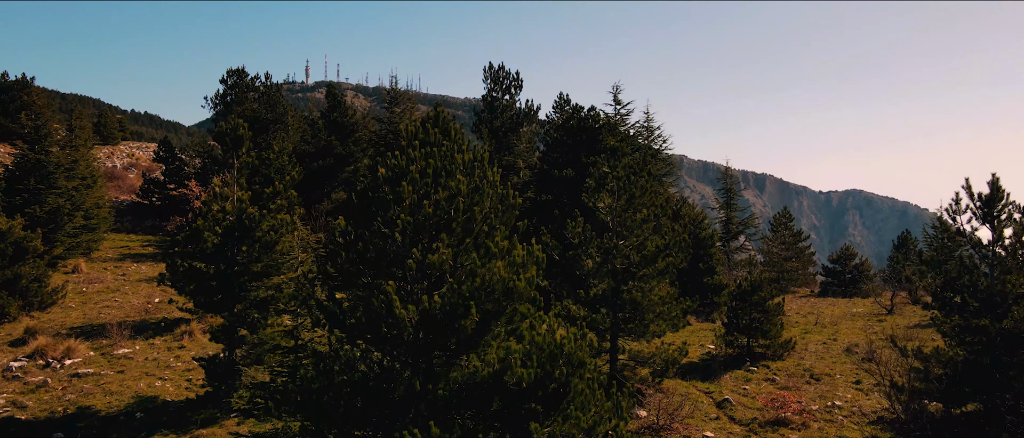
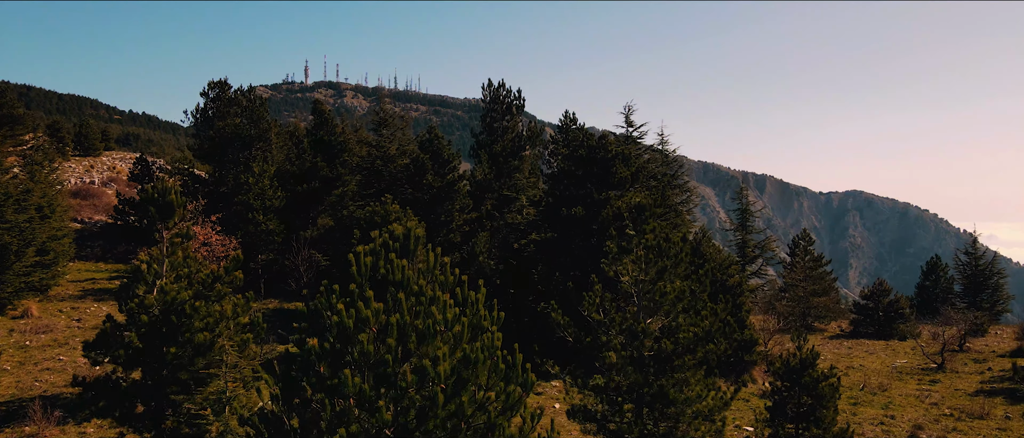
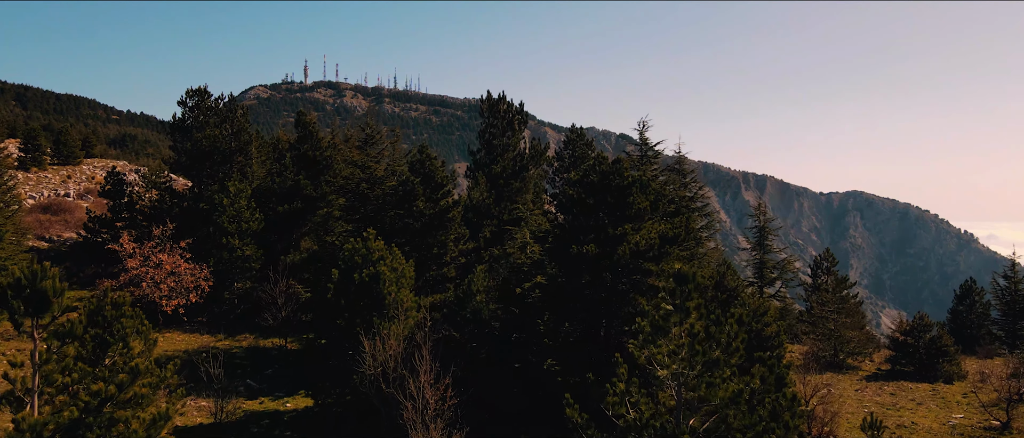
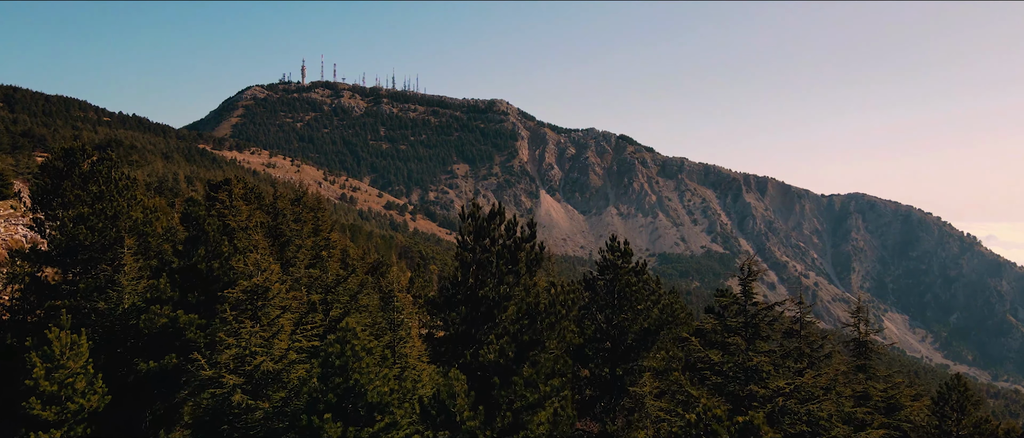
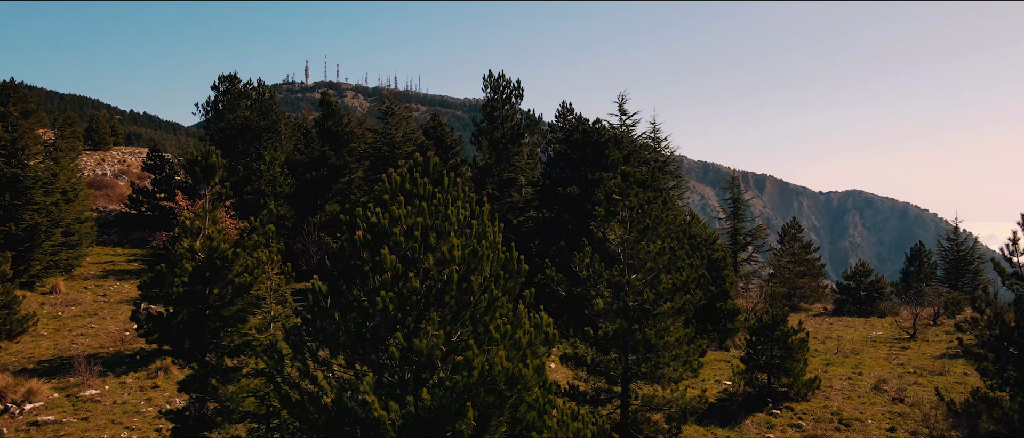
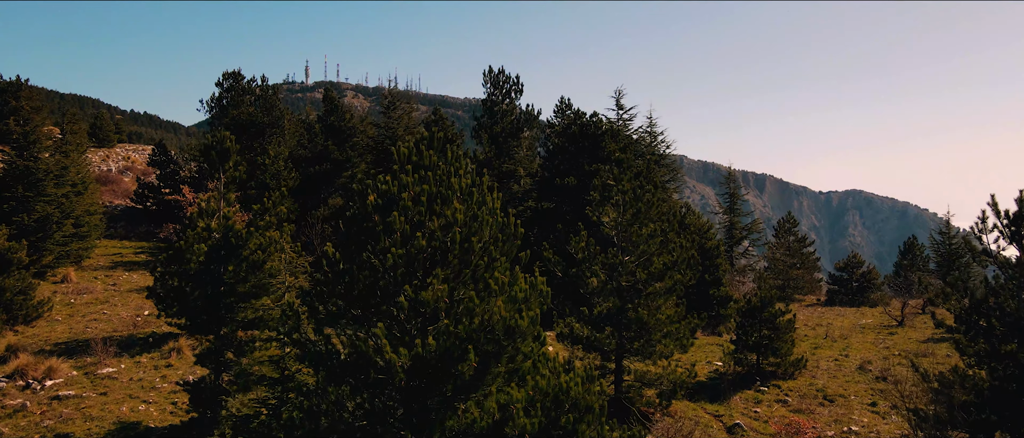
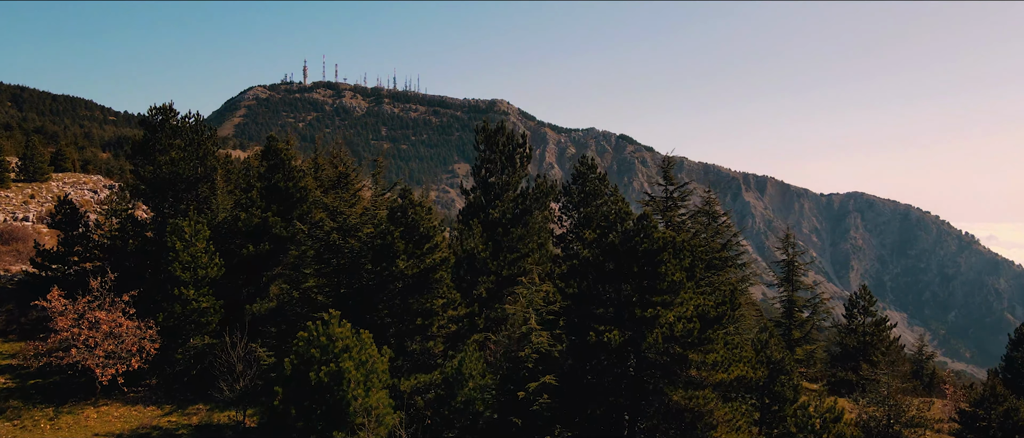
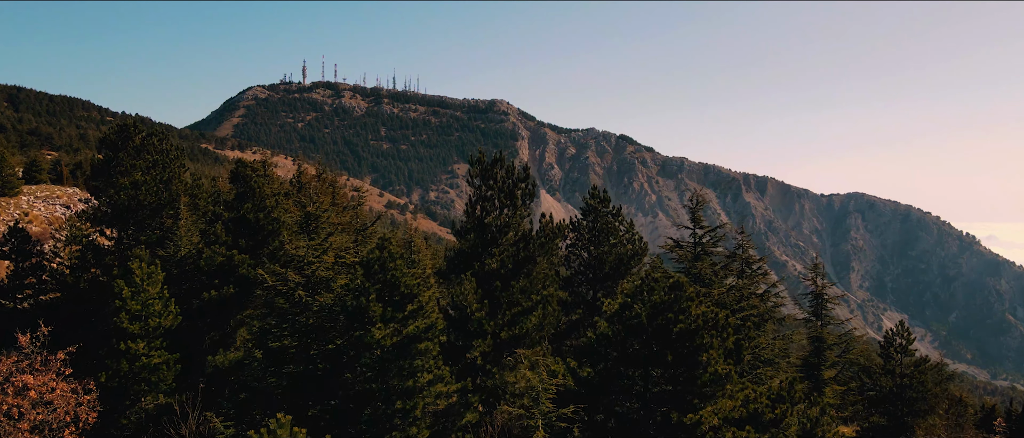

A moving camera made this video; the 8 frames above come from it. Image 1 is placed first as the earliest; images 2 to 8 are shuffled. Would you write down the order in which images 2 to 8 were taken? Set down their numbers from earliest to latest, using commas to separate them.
6, 5, 2, 3, 7, 8, 4
